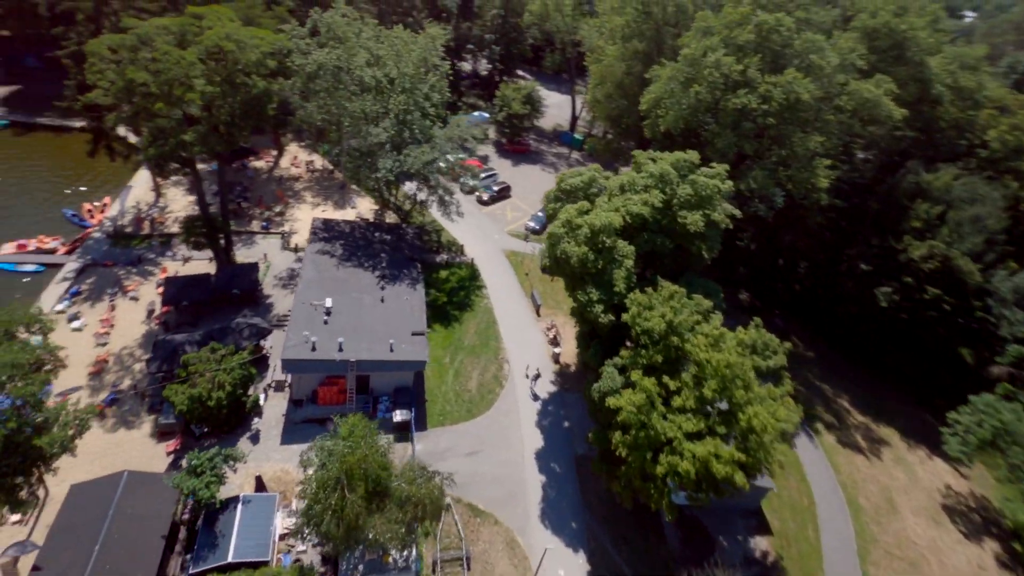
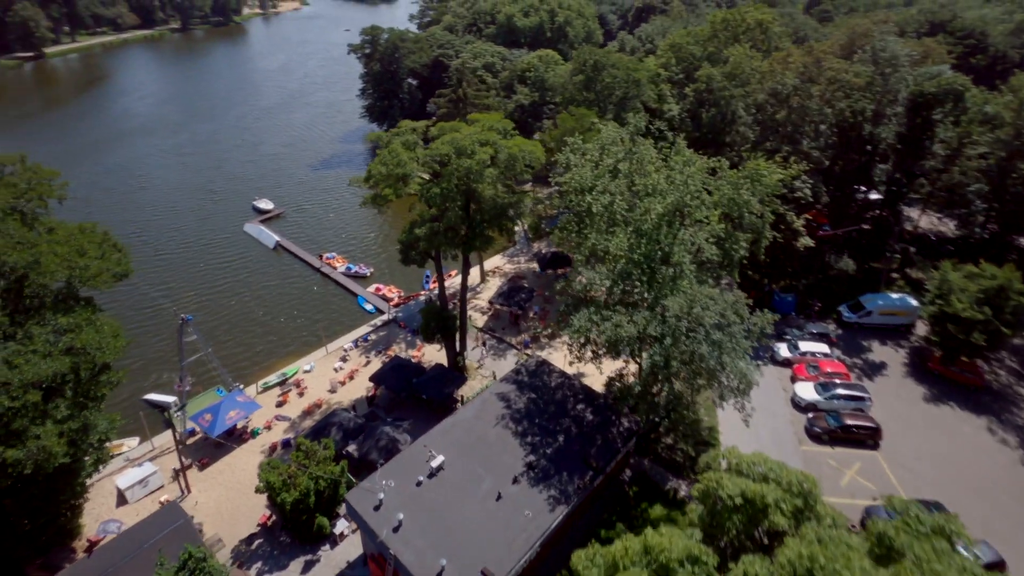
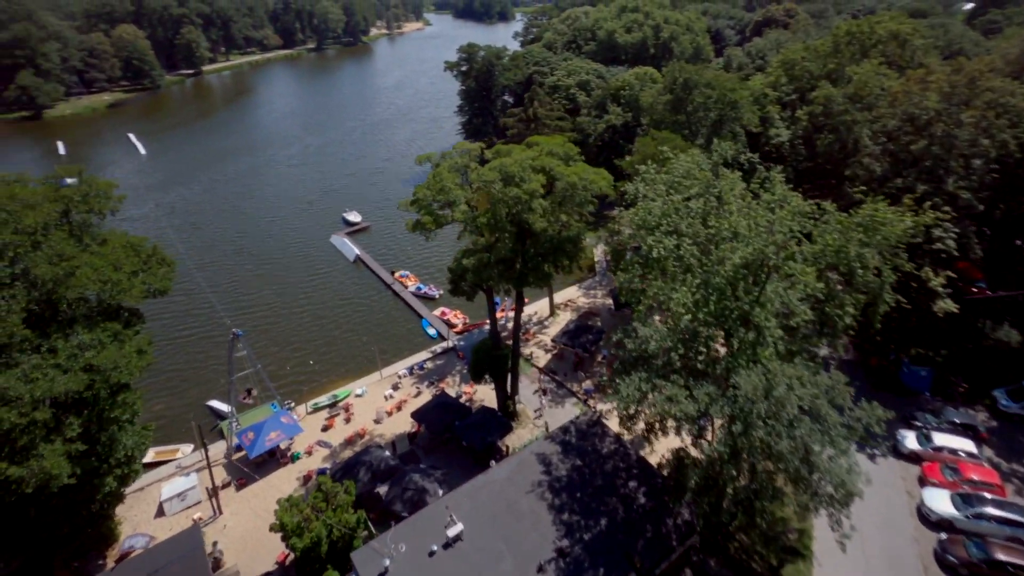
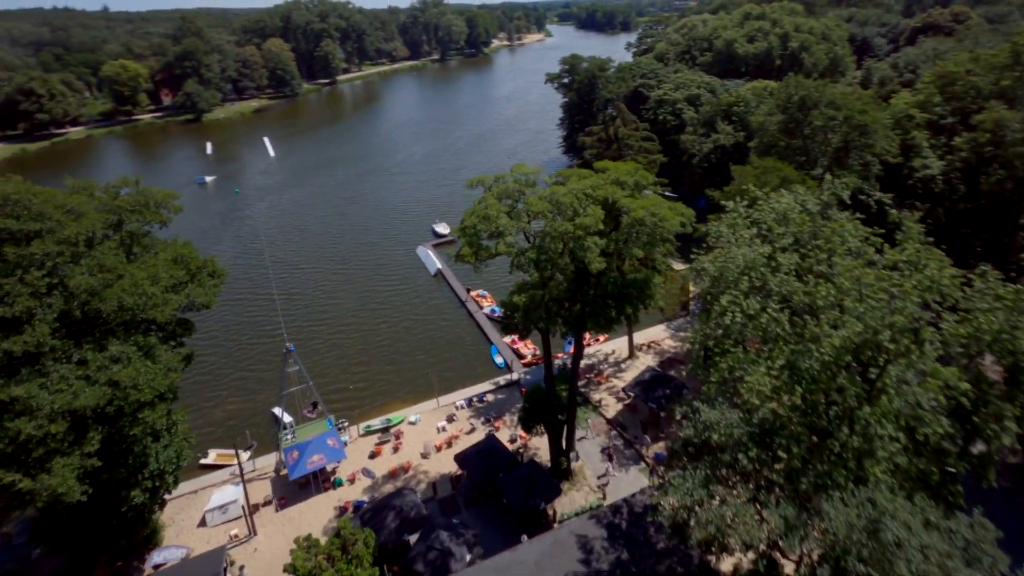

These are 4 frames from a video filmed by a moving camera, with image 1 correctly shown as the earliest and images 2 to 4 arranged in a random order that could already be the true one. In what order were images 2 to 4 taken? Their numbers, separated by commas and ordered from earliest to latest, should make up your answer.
2, 3, 4
